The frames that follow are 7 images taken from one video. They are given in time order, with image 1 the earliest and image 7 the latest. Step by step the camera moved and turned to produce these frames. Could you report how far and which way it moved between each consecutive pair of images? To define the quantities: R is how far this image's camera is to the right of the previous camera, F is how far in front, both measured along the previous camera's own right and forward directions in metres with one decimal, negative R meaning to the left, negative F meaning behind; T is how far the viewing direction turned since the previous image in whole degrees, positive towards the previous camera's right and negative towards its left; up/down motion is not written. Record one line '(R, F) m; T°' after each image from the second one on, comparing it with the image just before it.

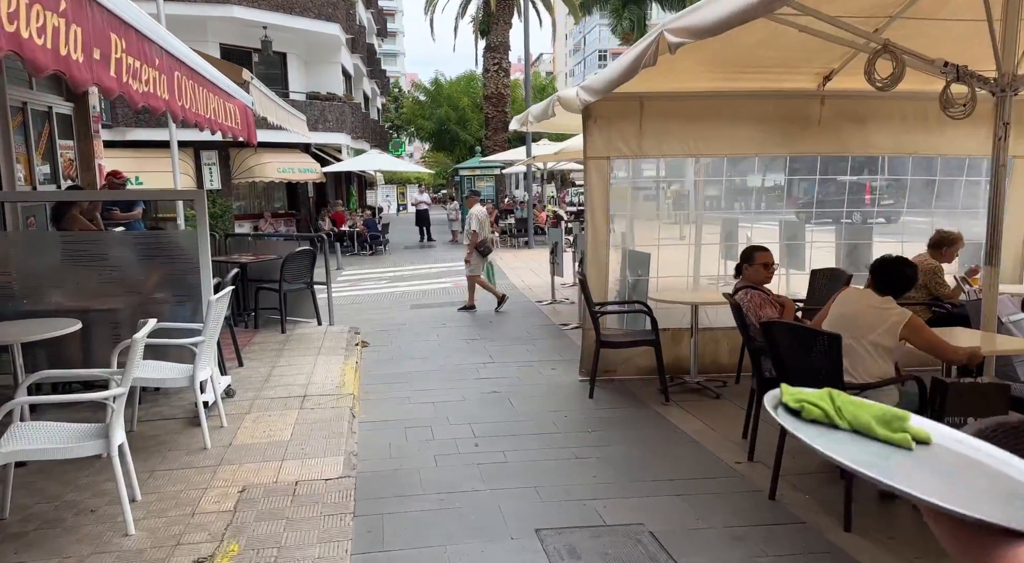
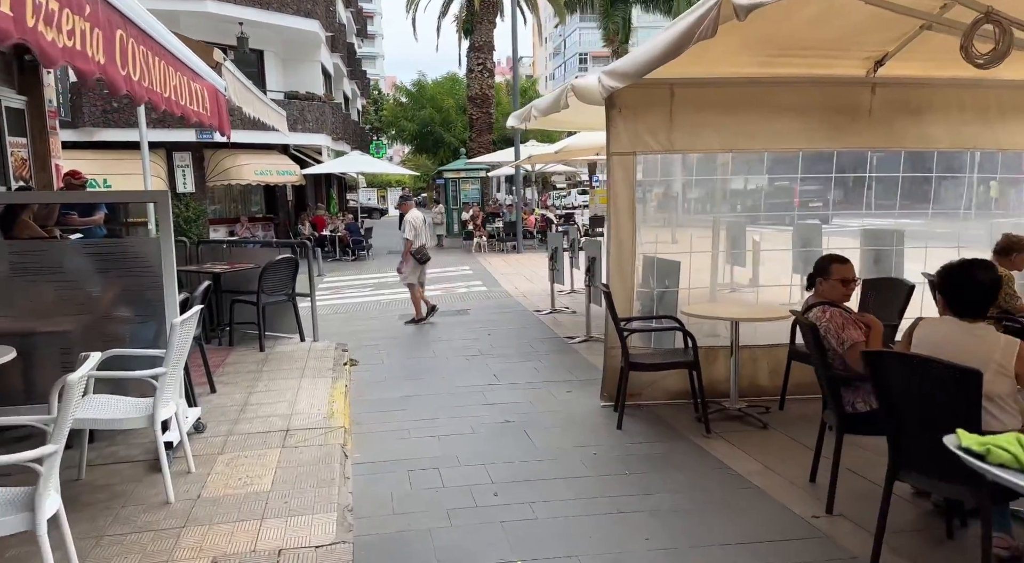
(-0.3, +0.8) m; +2°
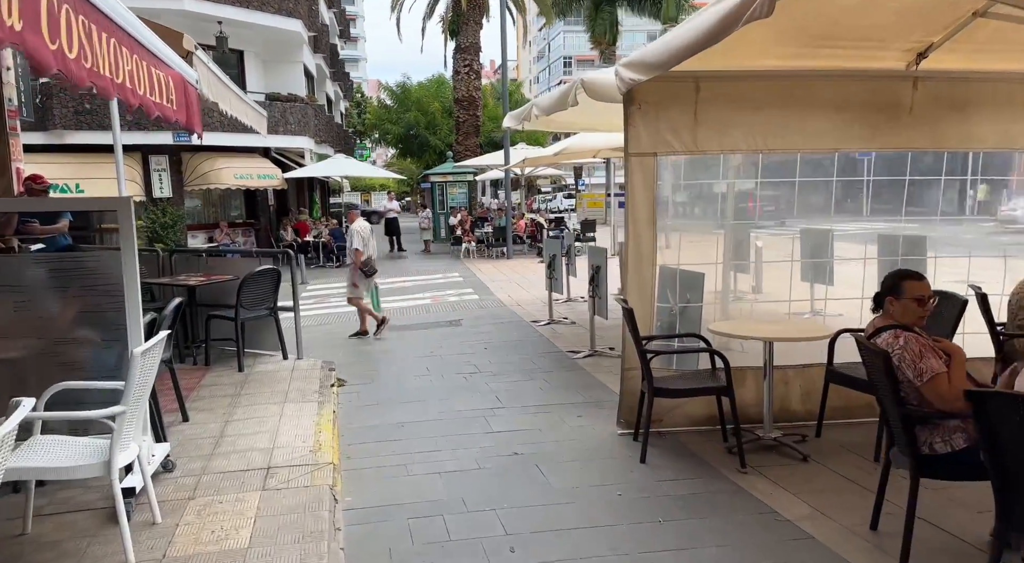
(-0.2, +0.6) m; +1°
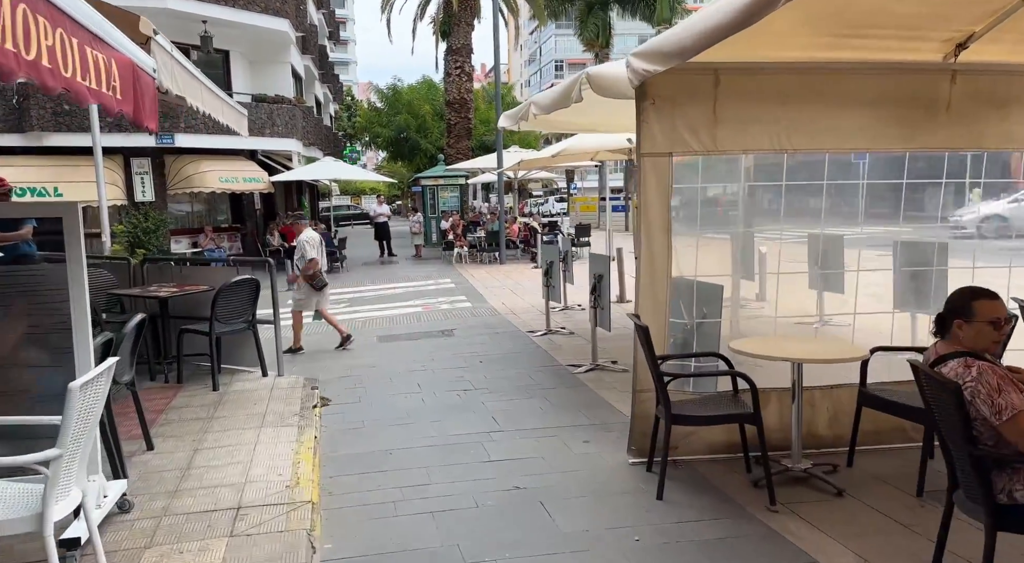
(-0.1, +0.5) m; +1°
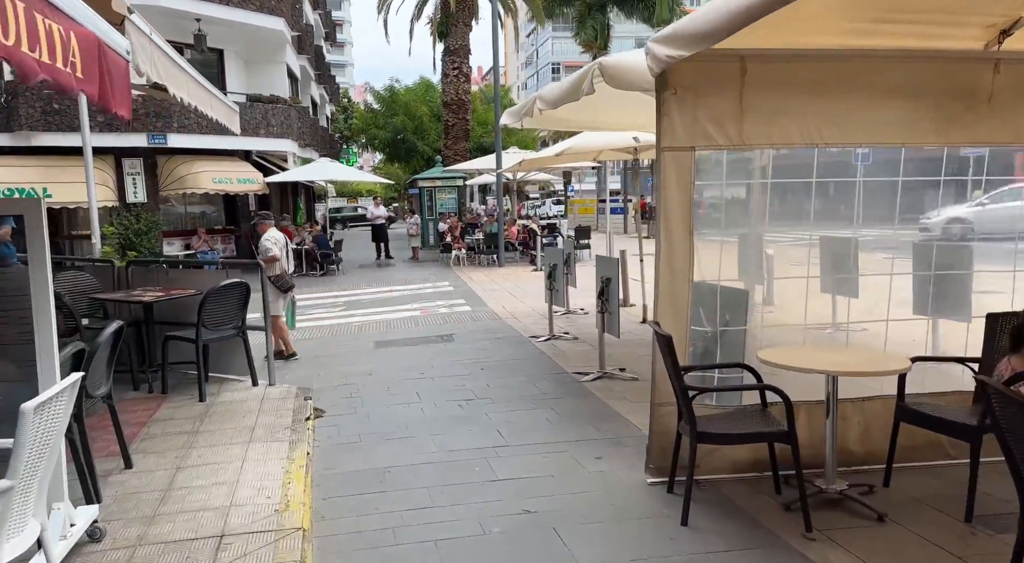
(-0.1, +0.3) m; 0°
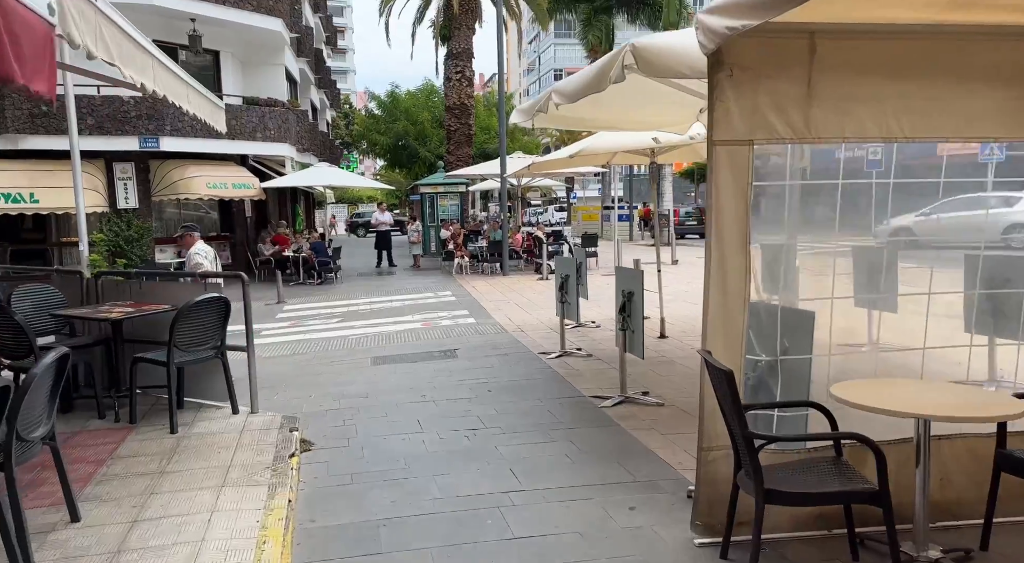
(-0.1, +0.7) m; 0°
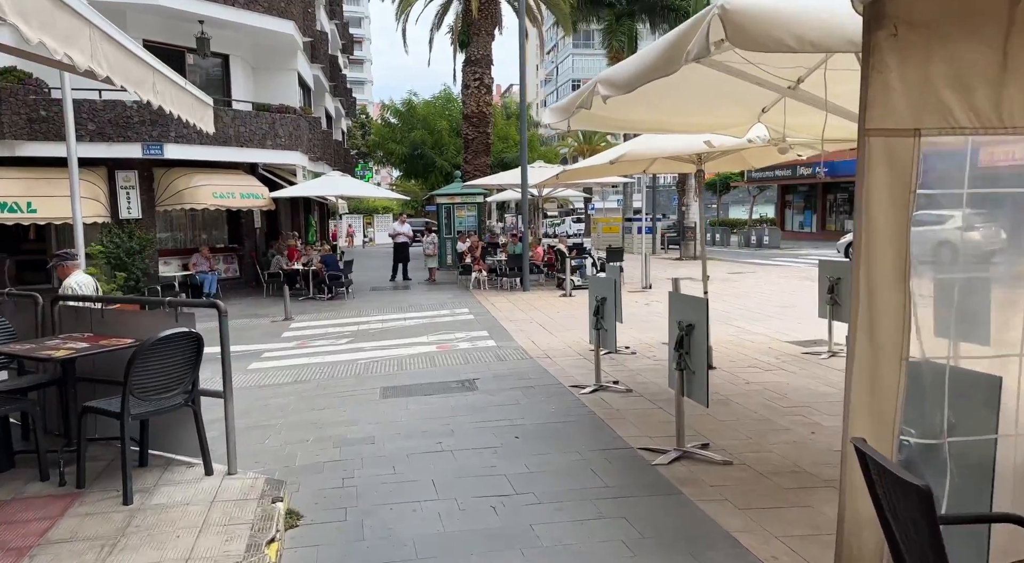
(-0.1, +1.1) m; -1°
